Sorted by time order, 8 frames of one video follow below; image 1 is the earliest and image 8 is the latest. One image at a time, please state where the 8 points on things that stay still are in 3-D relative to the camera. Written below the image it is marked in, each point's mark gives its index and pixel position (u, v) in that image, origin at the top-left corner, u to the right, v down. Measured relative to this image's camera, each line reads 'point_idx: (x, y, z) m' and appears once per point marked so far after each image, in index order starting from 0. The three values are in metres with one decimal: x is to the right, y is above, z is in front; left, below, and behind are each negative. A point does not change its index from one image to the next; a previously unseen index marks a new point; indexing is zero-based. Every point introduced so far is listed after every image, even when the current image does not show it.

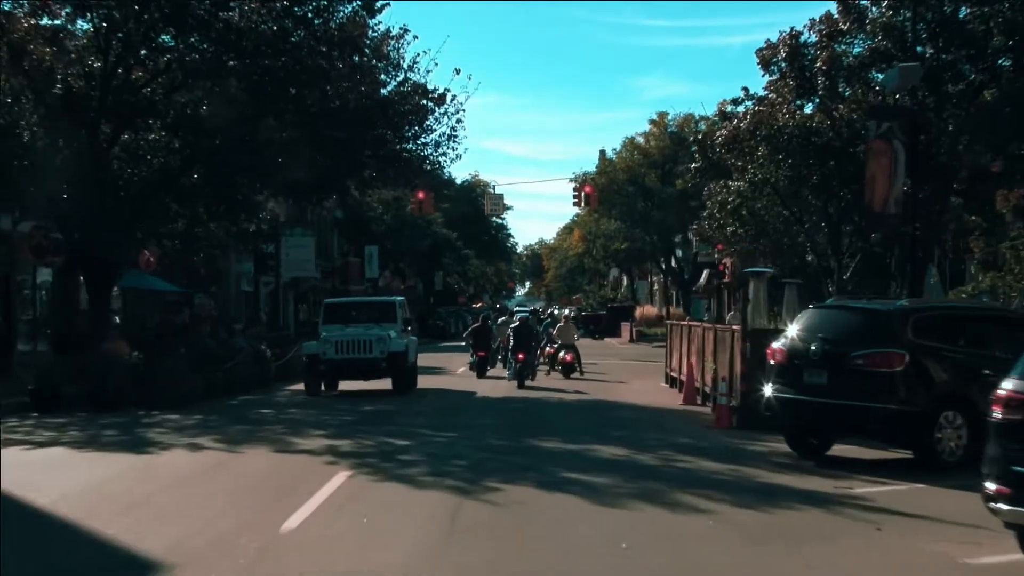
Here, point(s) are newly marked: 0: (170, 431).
0: (-3.9, -1.6, +15.4) m
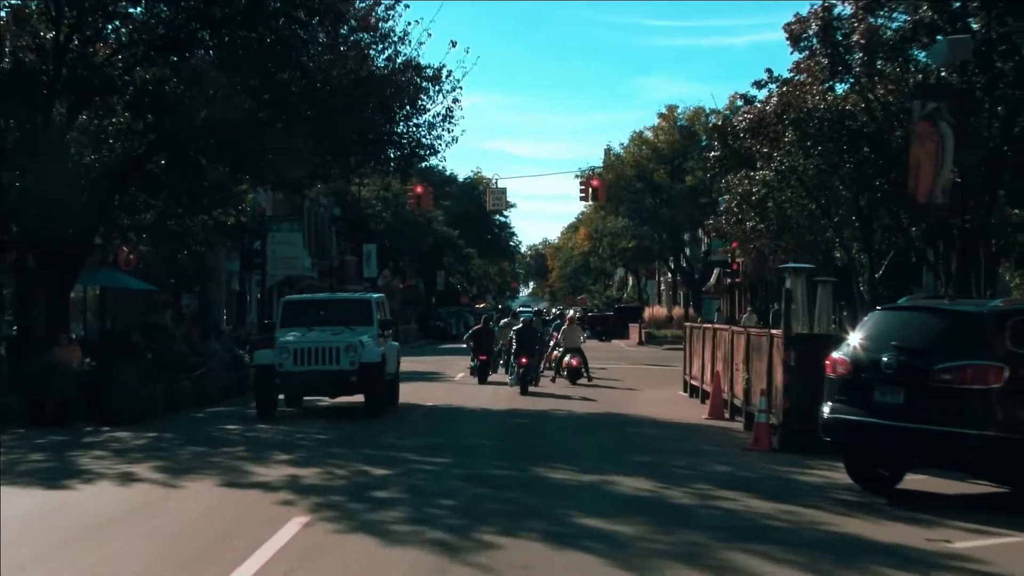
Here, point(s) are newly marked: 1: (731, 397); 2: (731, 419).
0: (-3.9, -1.6, +13.0) m
1: (+2.9, -1.4, +17.7) m
2: (+2.9, -1.7, +17.7) m
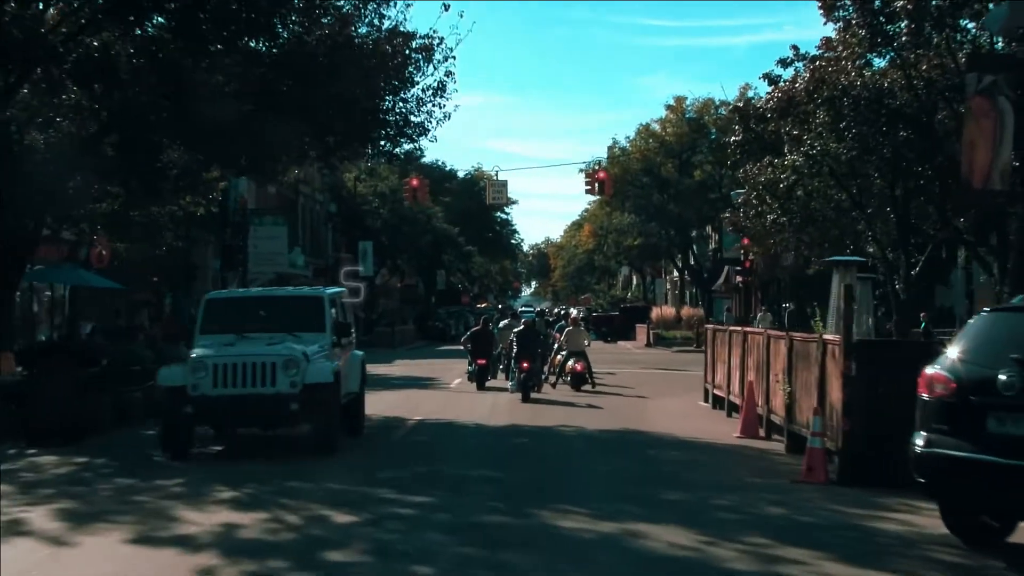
0: (-3.9, -1.6, +10.5) m
1: (+2.9, -1.4, +15.2) m
2: (+2.9, -1.7, +15.3) m
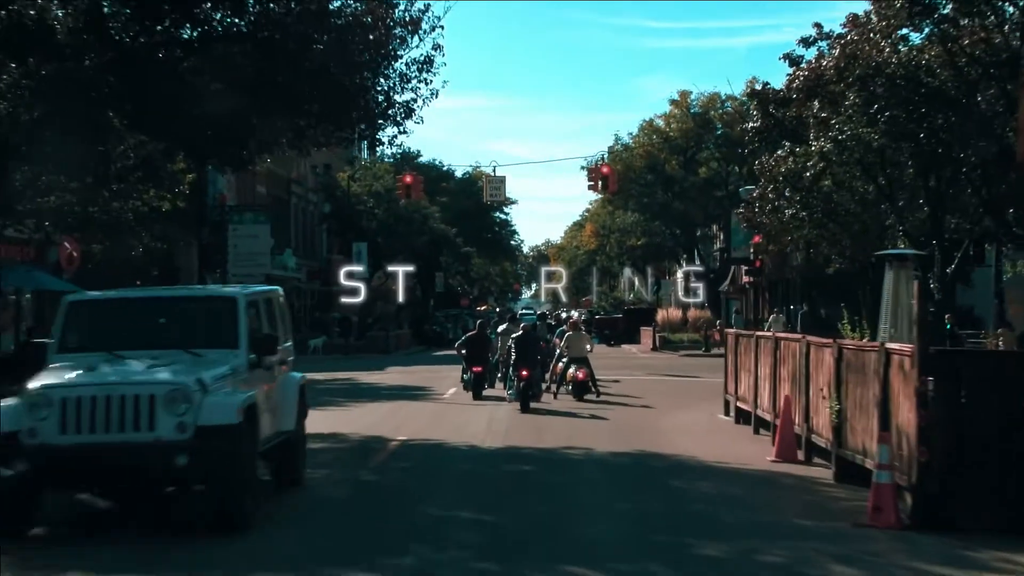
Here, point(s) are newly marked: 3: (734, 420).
0: (-3.9, -1.6, +8.4) m
1: (+2.9, -1.4, +13.1) m
2: (+2.9, -1.7, +13.1) m
3: (+3.0, -1.8, +18.0) m
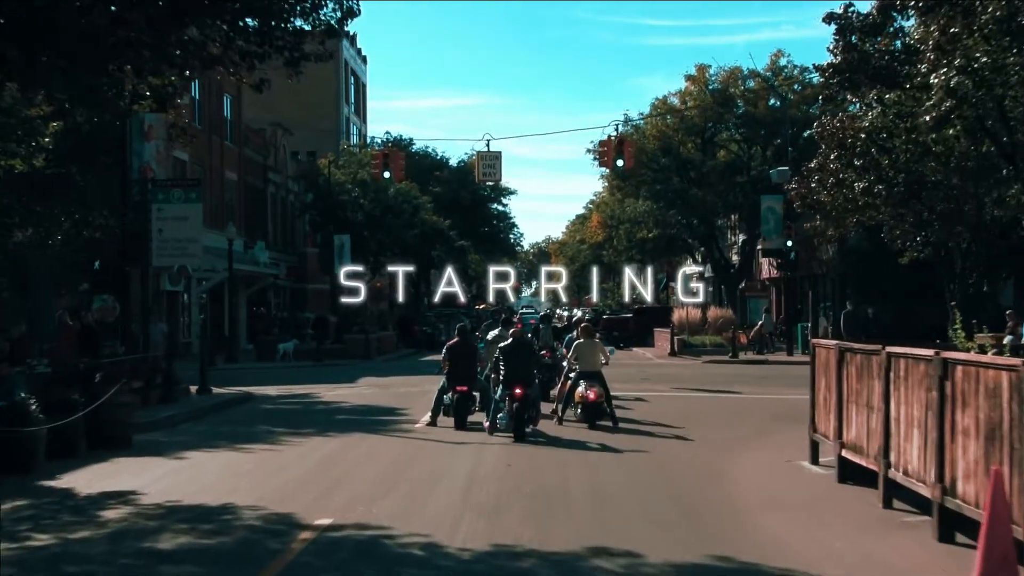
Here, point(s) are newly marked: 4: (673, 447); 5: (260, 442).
0: (-4.0, -1.5, +2.4) m
1: (+2.8, -1.3, +7.1) m
2: (+2.8, -1.6, +7.1) m
3: (+2.9, -1.7, +12.0) m
4: (+1.9, -1.9, +15.8) m
5: (-3.1, -1.9, +16.6) m
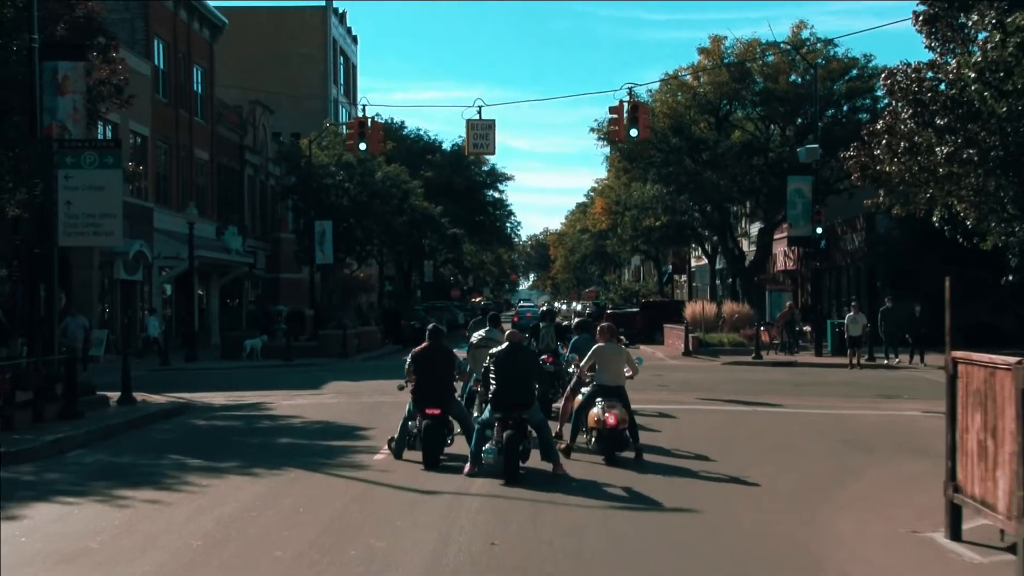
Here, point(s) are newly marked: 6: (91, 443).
0: (-4.1, -1.5, -2.2) m
1: (+2.7, -1.3, +2.6) m
2: (+2.7, -1.5, +2.6) m
3: (+2.8, -1.6, +7.5) m
4: (+1.8, -1.8, +11.2) m
5: (-3.2, -1.8, +12.0) m
6: (-5.0, -1.8, +15.8) m
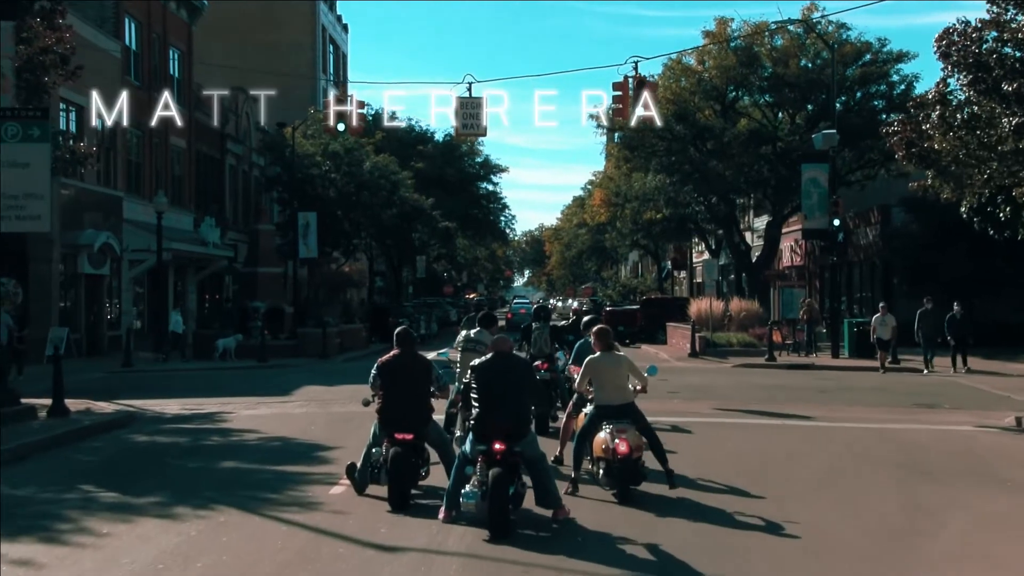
0: (-4.1, -1.4, -4.8) m
1: (+2.7, -1.3, -0.1) m
2: (+2.7, -1.5, -0.1) m
3: (+2.8, -1.6, +4.8) m
4: (+1.7, -1.8, +8.6) m
5: (-3.3, -1.7, +9.4) m
6: (-5.1, -1.8, +13.2) m
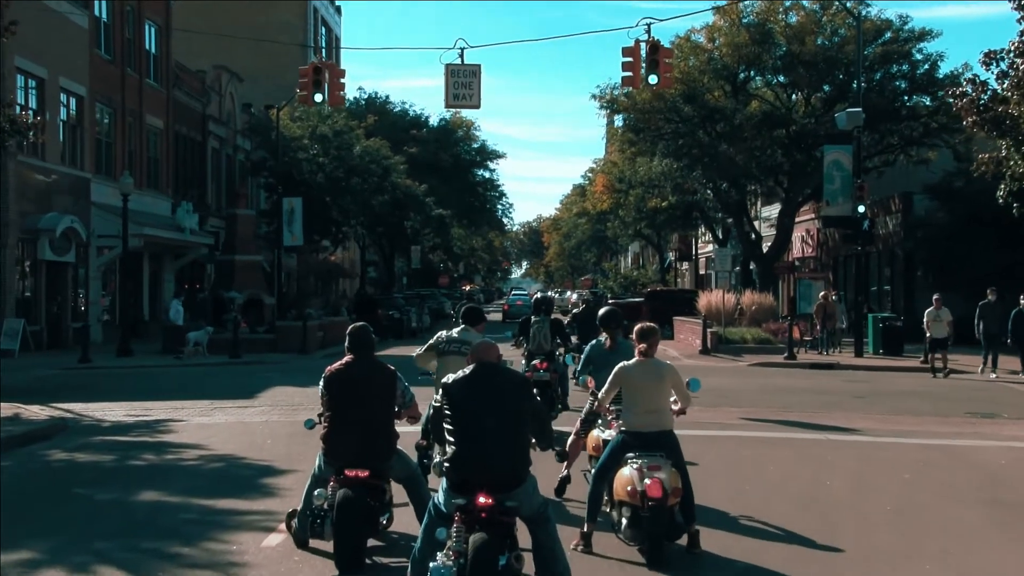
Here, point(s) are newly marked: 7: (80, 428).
0: (-4.1, -1.4, -7.6) m
1: (+2.7, -1.2, -2.8) m
2: (+2.7, -1.5, -2.8) m
3: (+2.7, -1.5, +2.1) m
4: (+1.7, -1.7, +5.8) m
5: (-3.3, -1.6, +6.6) m
6: (-5.1, -1.6, +10.4) m
7: (-5.1, -1.7, +16.0) m
